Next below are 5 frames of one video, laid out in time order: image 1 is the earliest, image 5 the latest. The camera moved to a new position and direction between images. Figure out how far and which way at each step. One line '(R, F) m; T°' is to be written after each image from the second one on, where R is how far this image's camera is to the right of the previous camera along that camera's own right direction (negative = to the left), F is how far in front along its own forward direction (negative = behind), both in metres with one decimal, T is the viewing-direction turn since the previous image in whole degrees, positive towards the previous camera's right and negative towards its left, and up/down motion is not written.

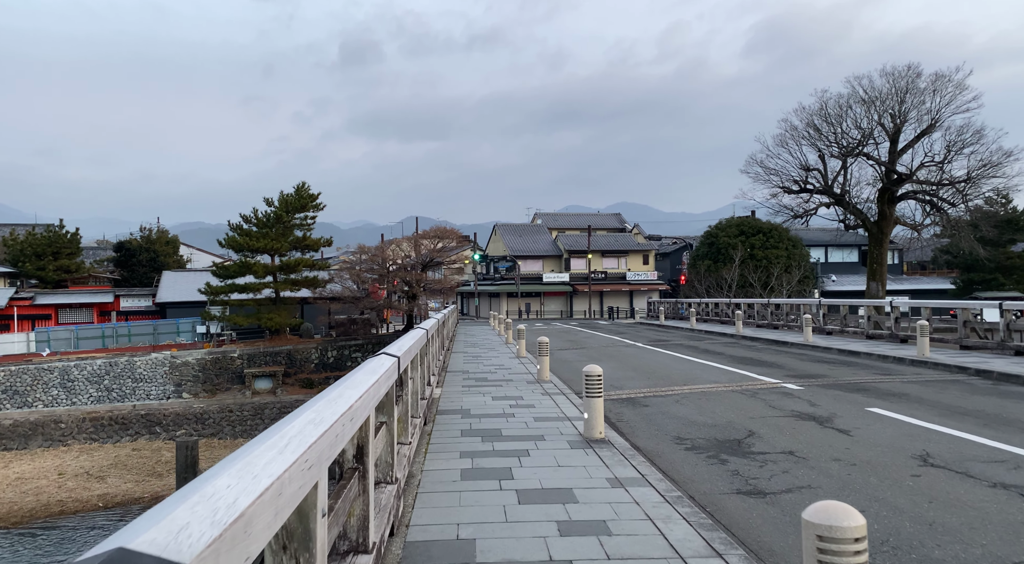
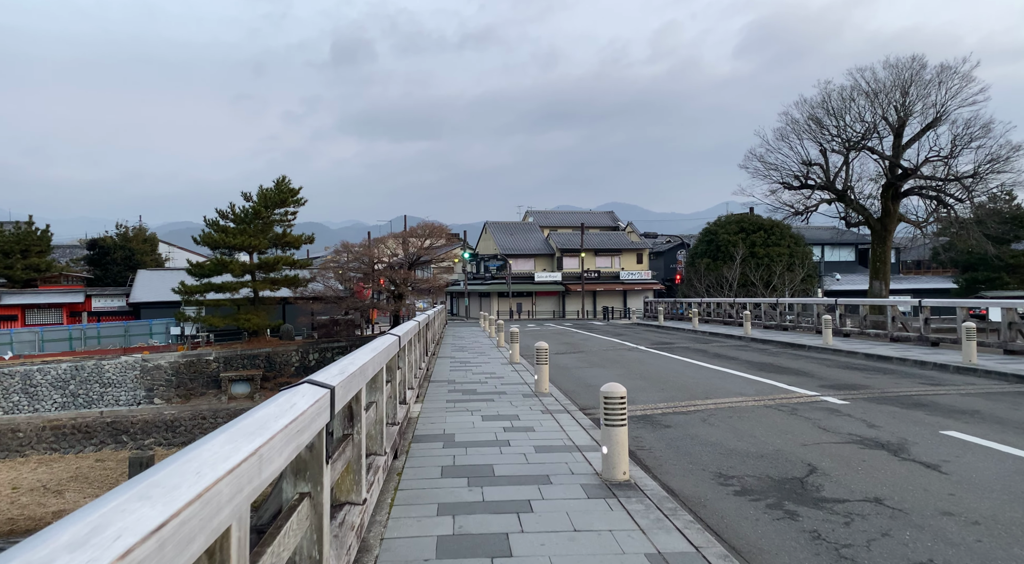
(0.0, +1.6) m; +1°
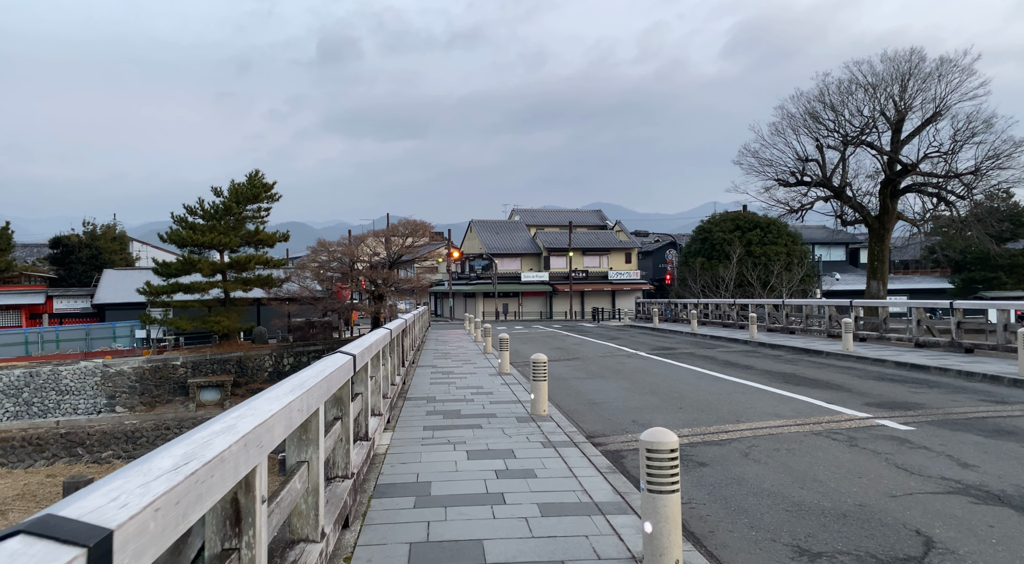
(-0.1, +1.6) m; +1°
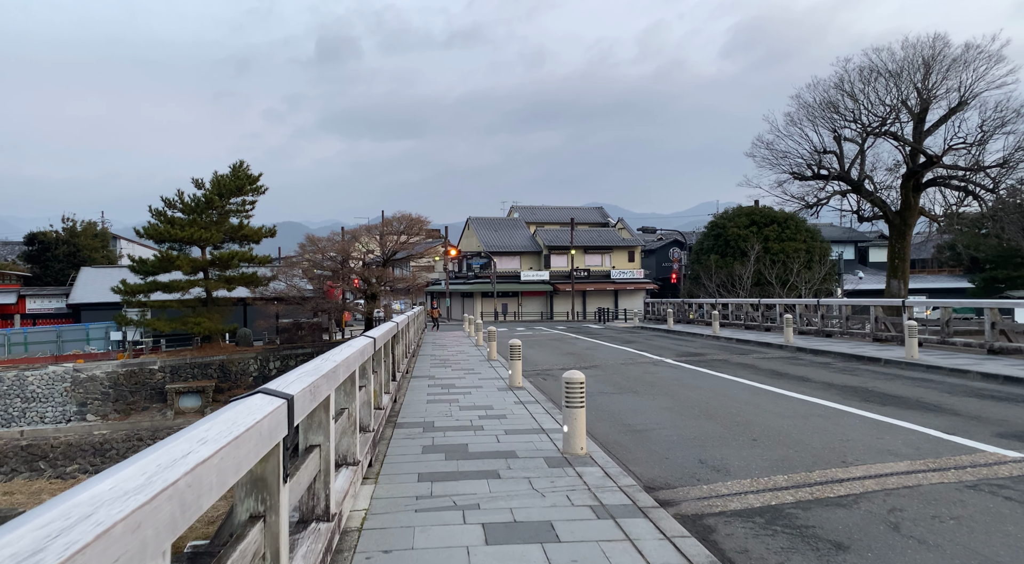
(-0.3, +2.0) m; 0°
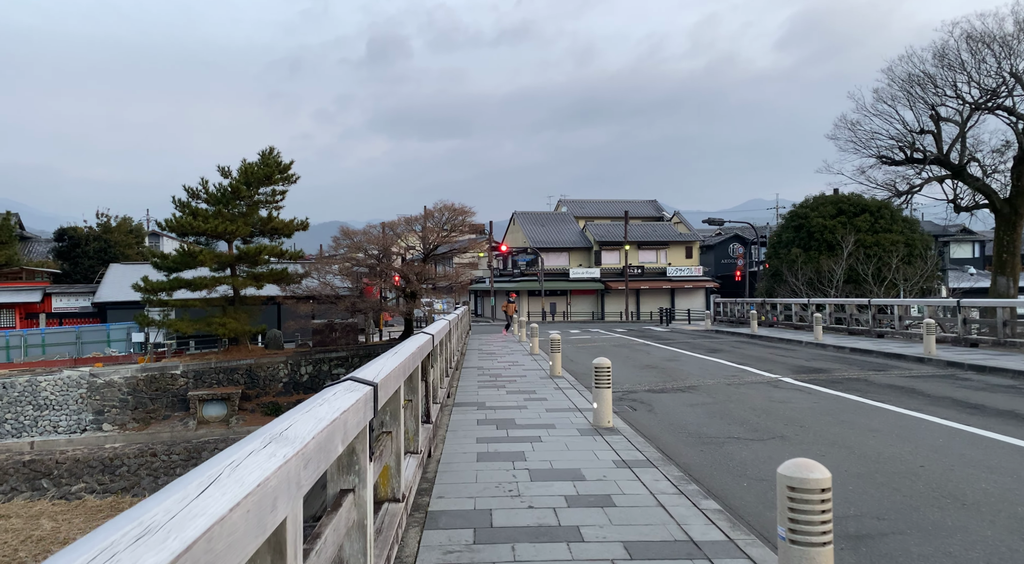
(-0.5, +3.1) m; -4°
